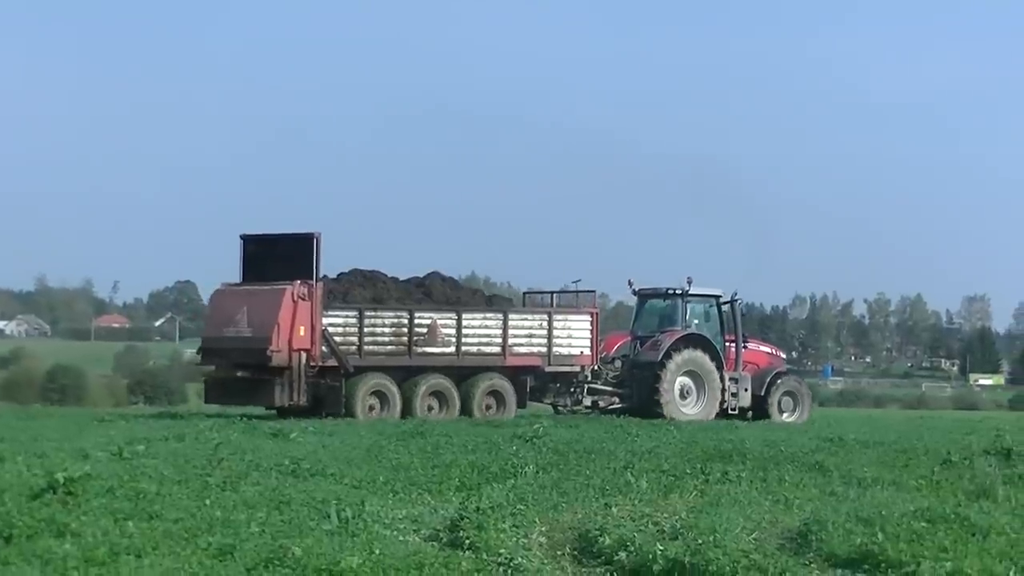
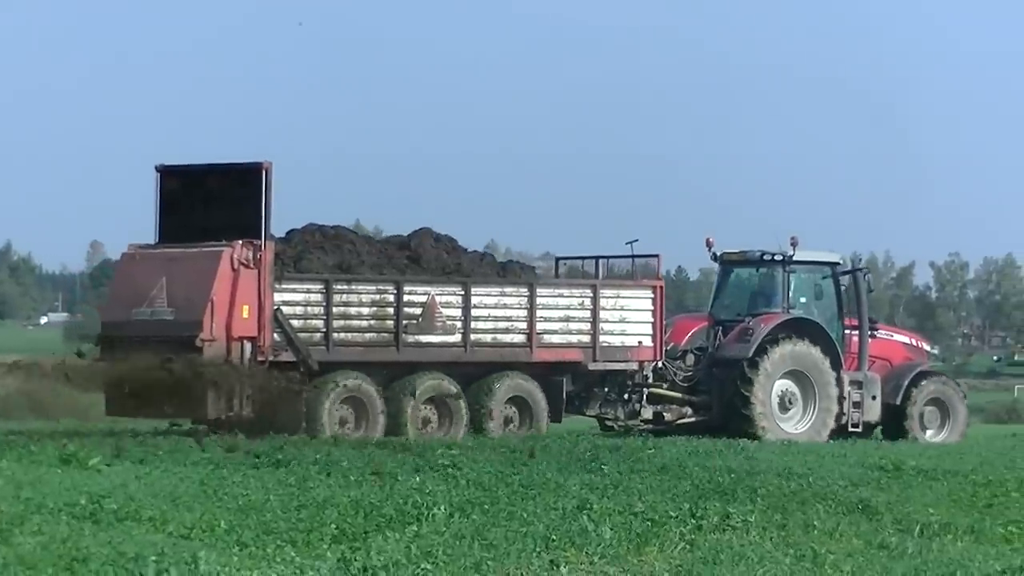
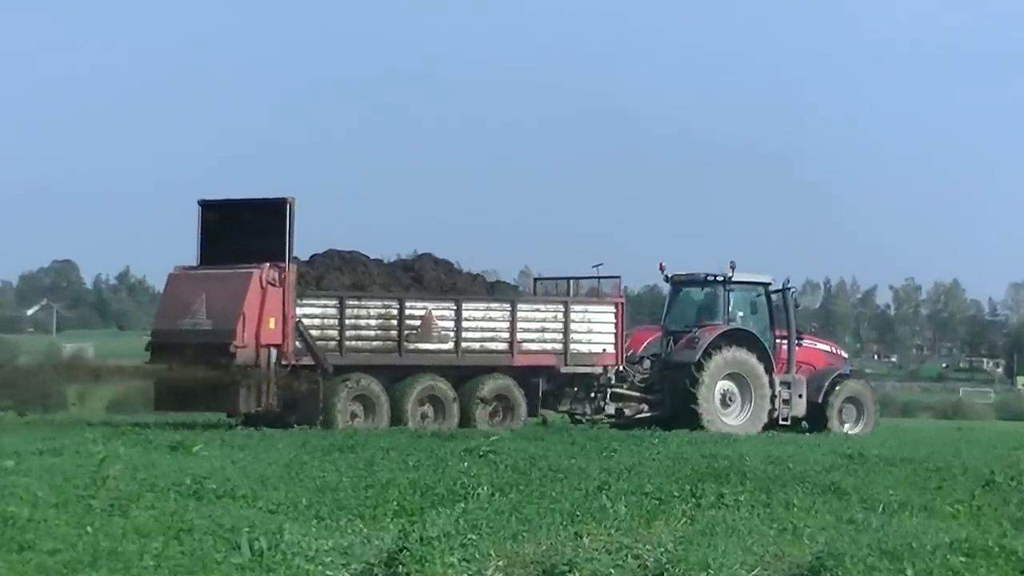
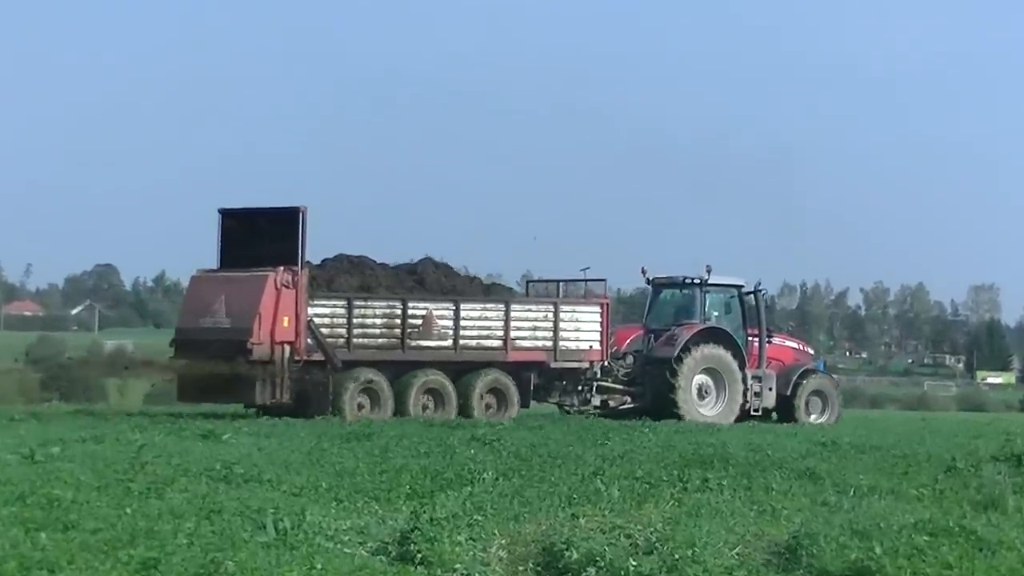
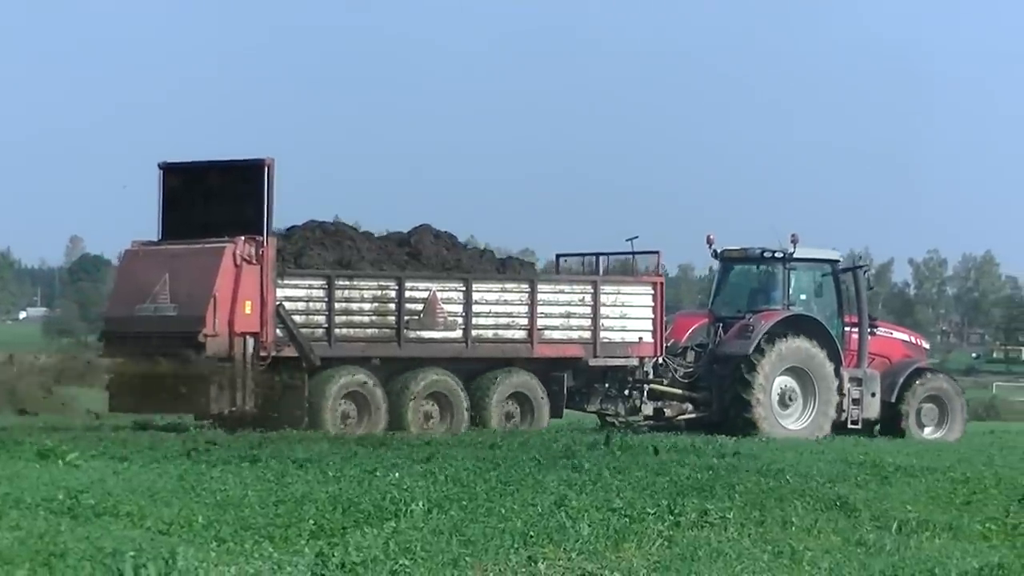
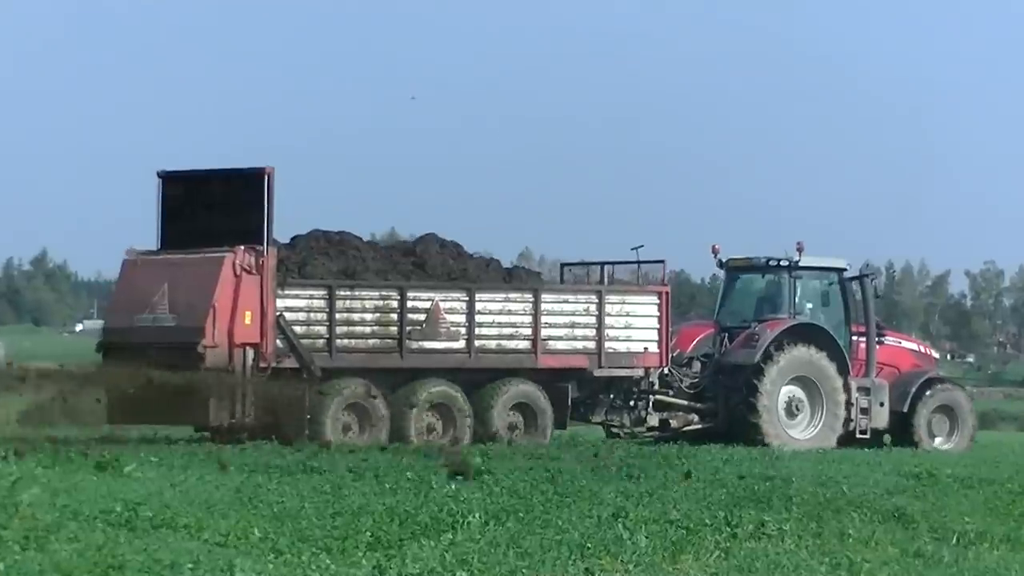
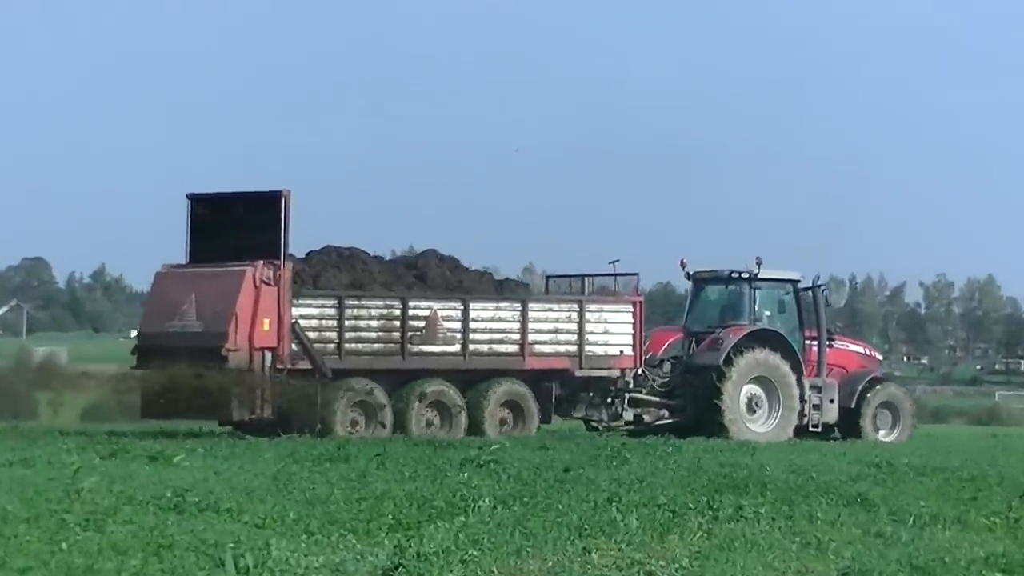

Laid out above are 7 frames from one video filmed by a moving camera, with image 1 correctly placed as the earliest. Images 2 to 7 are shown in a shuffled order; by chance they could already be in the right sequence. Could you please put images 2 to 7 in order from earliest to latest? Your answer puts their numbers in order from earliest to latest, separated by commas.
4, 3, 7, 6, 2, 5
